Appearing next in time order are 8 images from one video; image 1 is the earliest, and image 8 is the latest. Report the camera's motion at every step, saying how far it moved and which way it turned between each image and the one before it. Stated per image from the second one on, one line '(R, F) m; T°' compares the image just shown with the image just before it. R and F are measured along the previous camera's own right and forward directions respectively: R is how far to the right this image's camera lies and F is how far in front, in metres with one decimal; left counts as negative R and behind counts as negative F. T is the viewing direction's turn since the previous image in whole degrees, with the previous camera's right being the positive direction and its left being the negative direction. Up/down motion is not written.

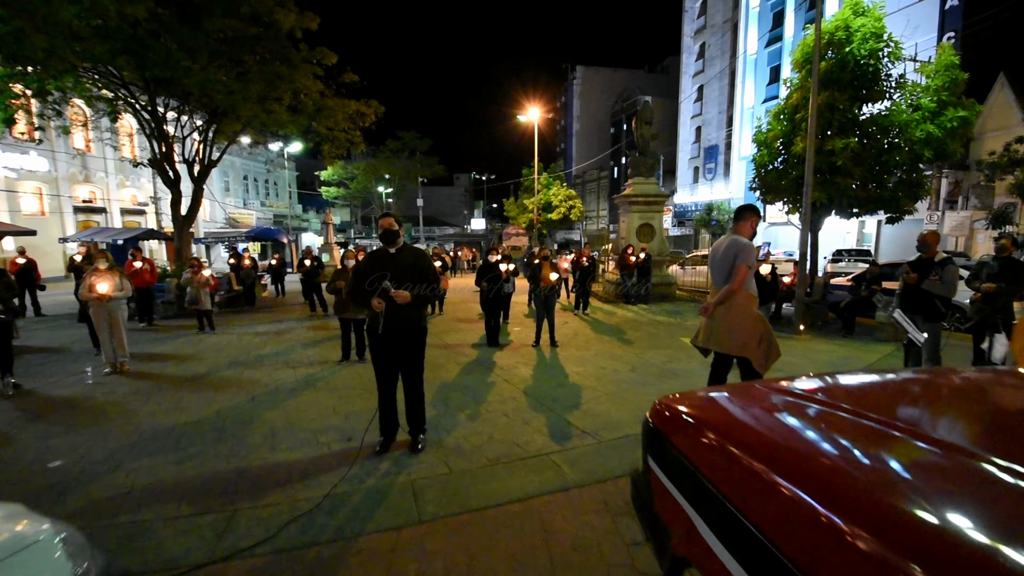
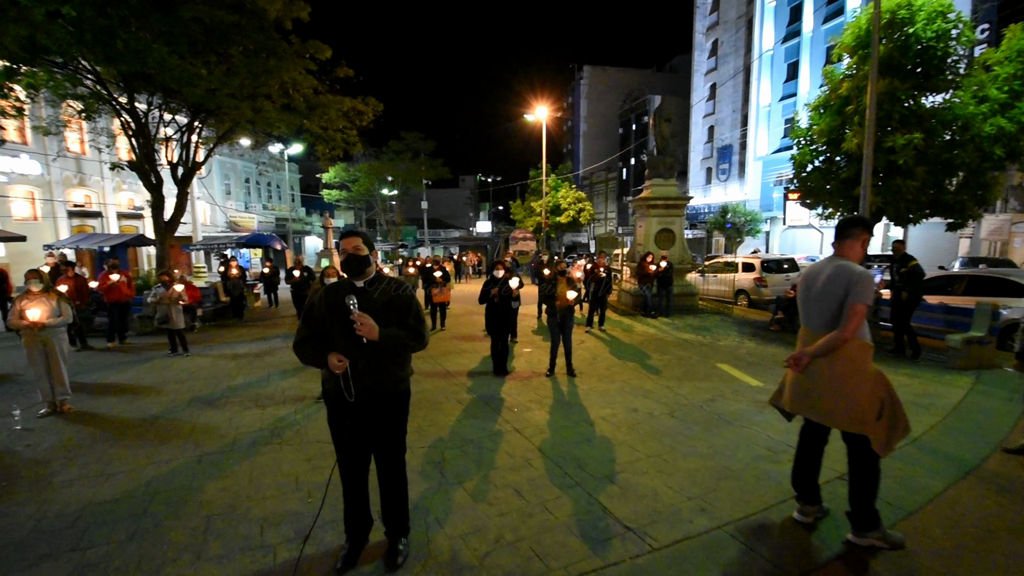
(-0.1, +1.2) m; -1°
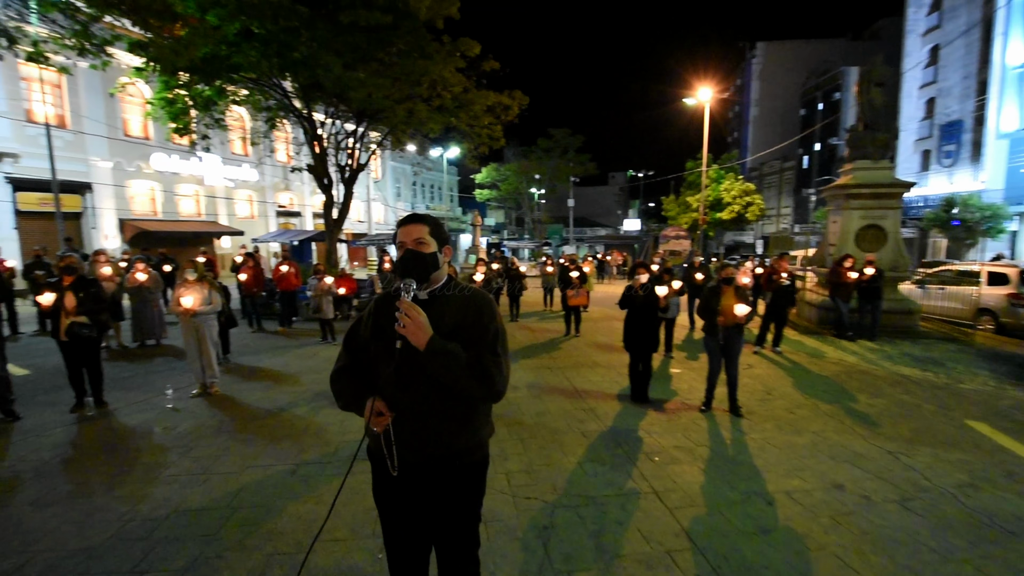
(0.0, +1.2) m; -18°
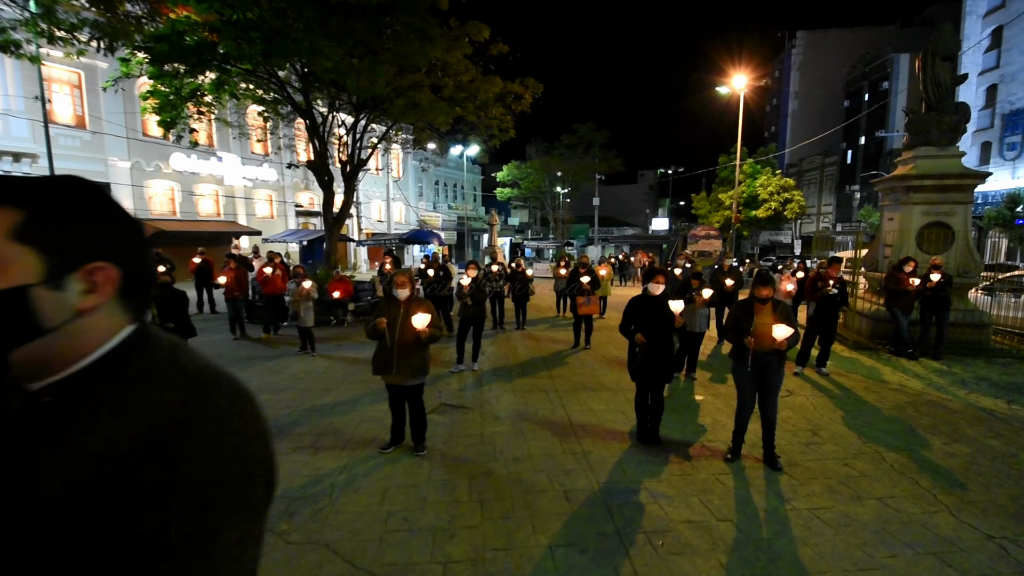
(+0.5, +1.1) m; -3°
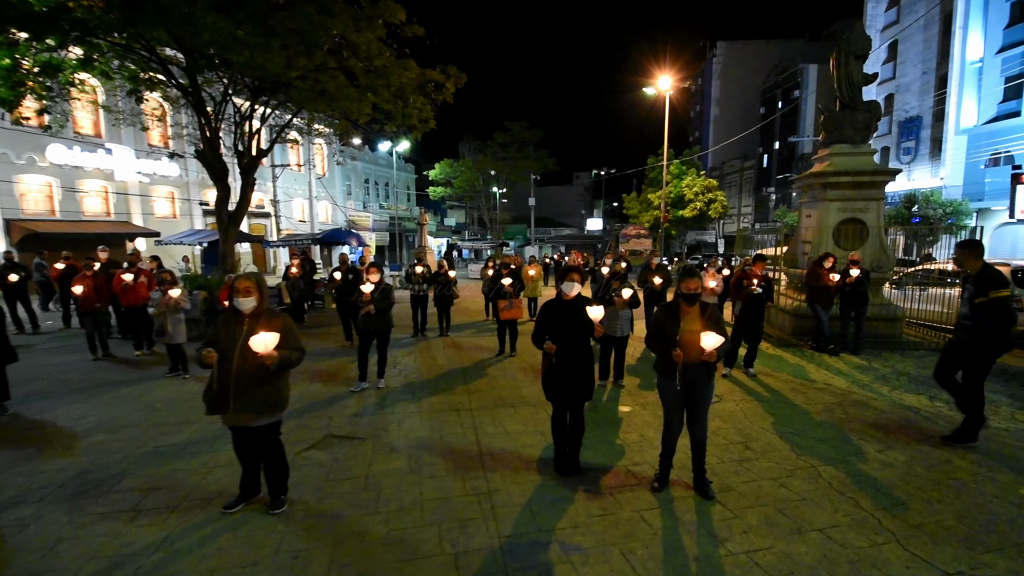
(+0.4, +0.8) m; +7°
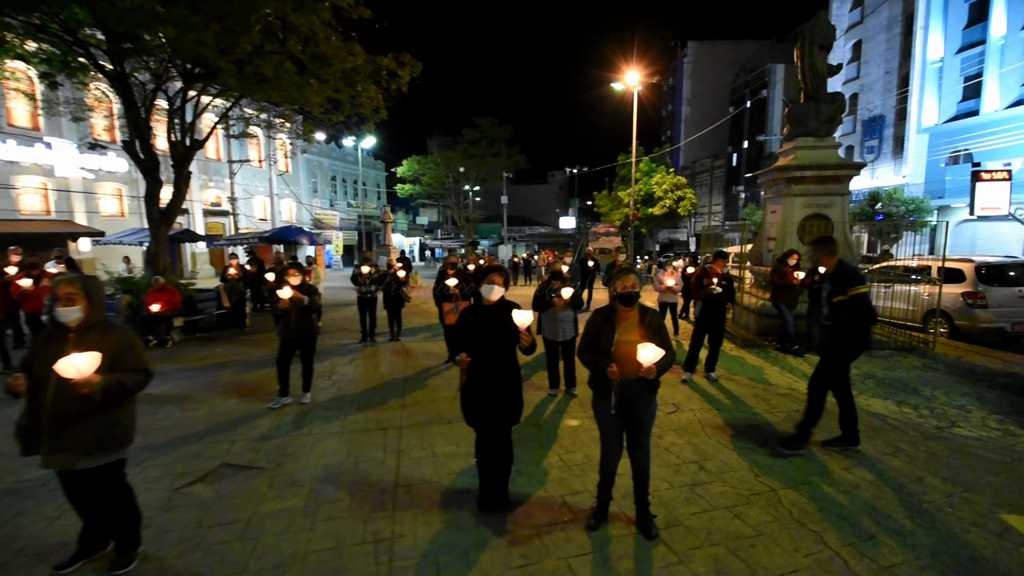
(+0.5, +0.6) m; +3°
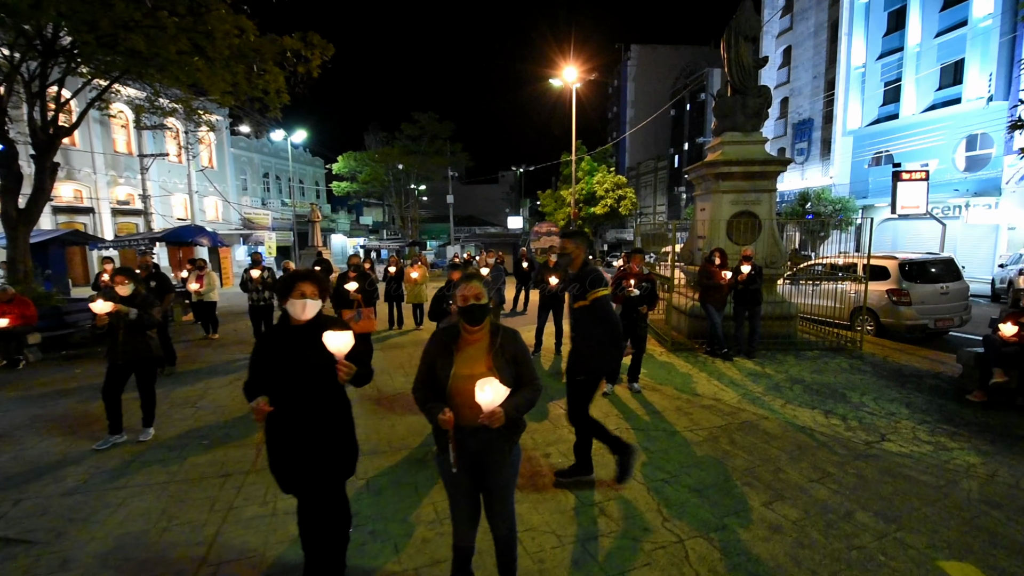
(+0.7, +0.8) m; +5°
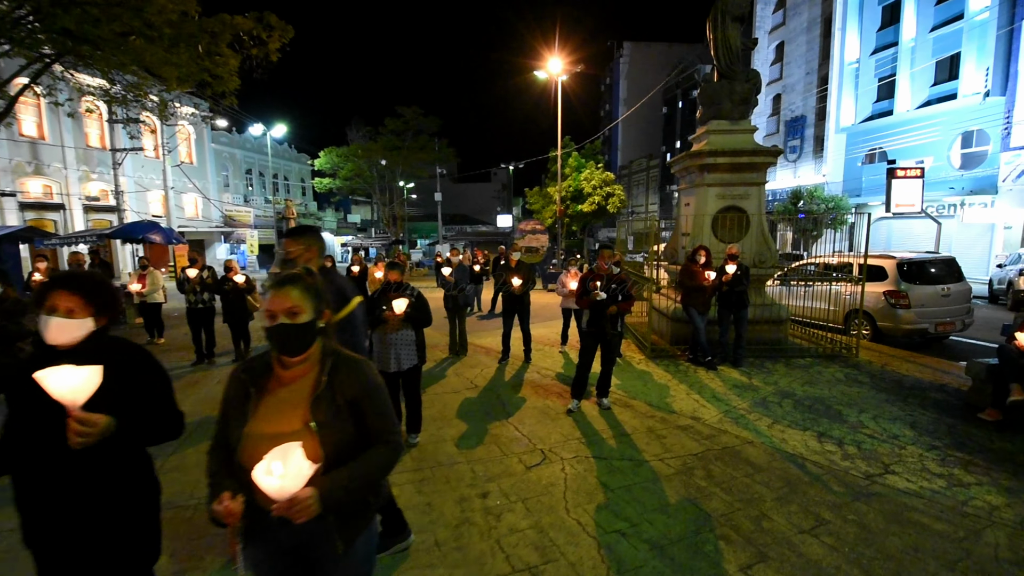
(+0.5, +0.7) m; +1°
